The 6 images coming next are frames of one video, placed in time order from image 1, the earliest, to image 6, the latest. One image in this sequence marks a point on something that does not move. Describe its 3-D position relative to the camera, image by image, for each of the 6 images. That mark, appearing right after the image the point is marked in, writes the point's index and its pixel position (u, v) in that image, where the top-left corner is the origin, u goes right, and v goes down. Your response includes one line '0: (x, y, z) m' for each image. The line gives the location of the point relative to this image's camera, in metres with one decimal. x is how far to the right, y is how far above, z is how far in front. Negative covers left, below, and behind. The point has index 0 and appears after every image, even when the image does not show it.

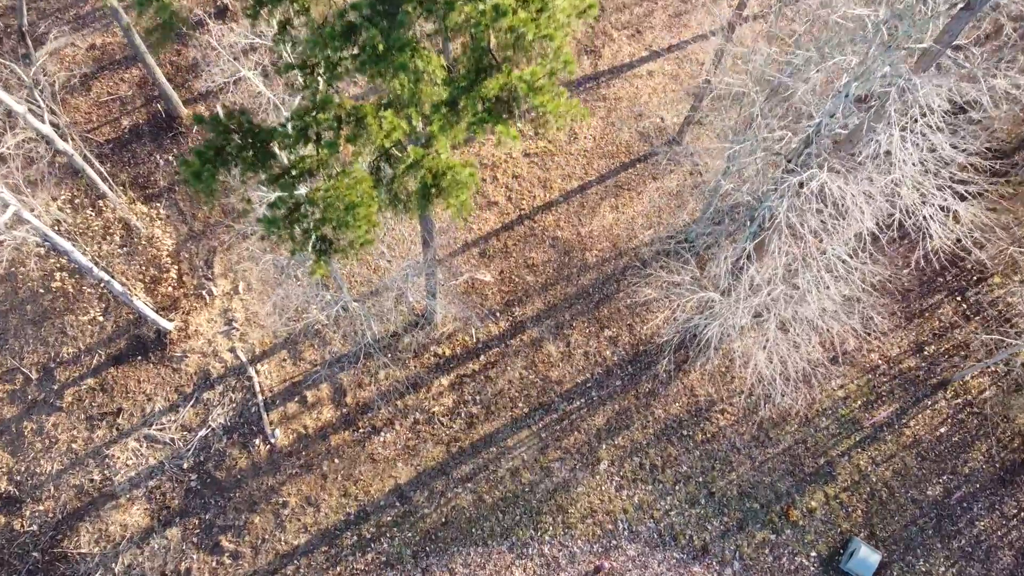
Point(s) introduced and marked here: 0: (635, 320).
0: (+1.9, -0.5, +12.7) m
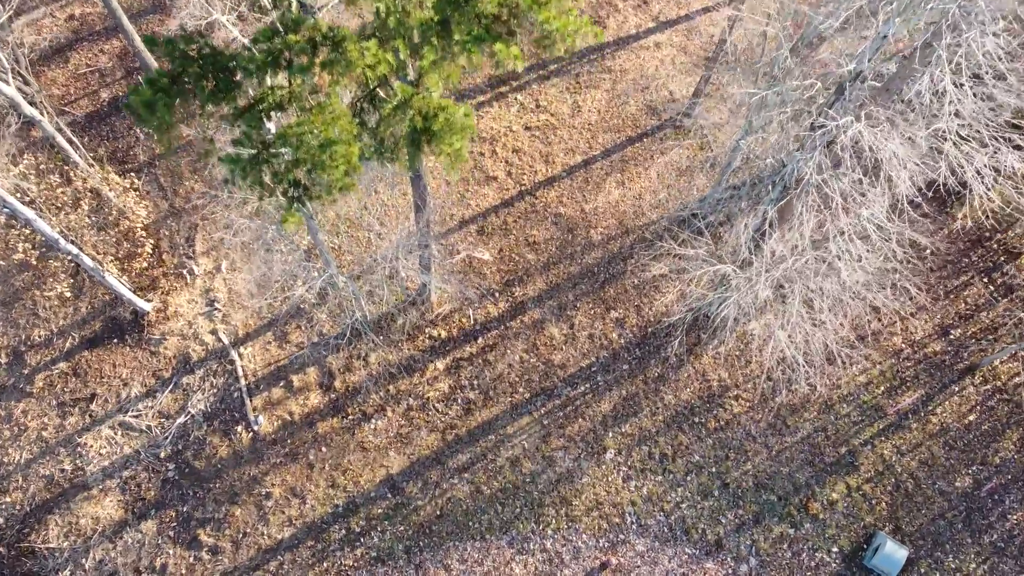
0: (+1.9, -0.2, +11.9) m
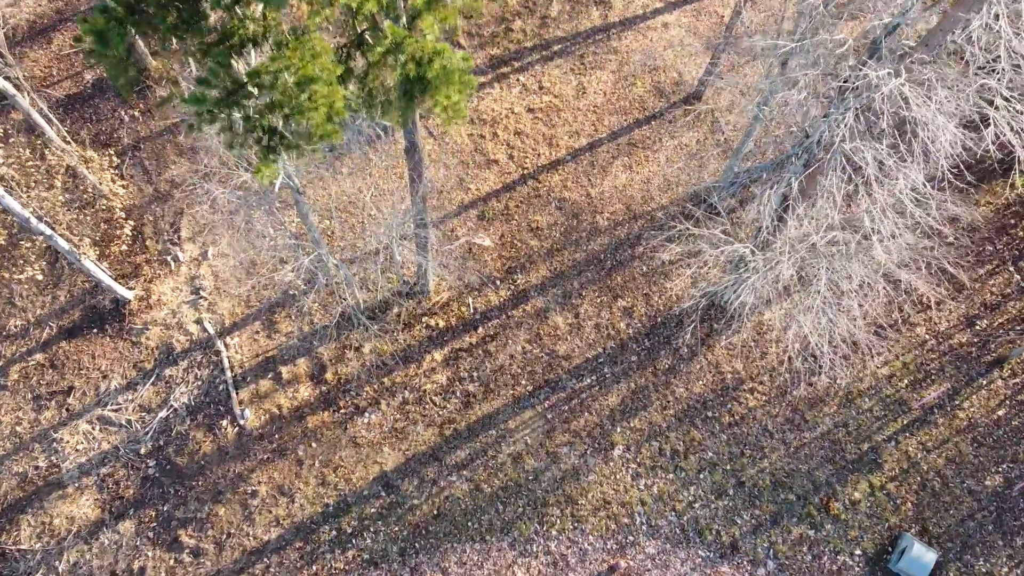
0: (+2.0, 0.0, +11.3) m
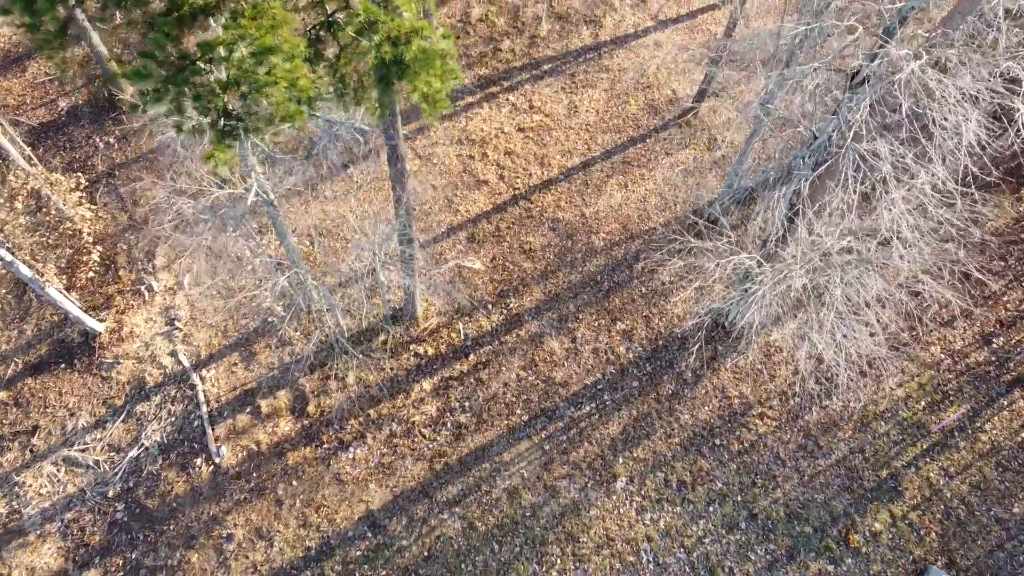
0: (+1.9, -0.3, +10.7) m
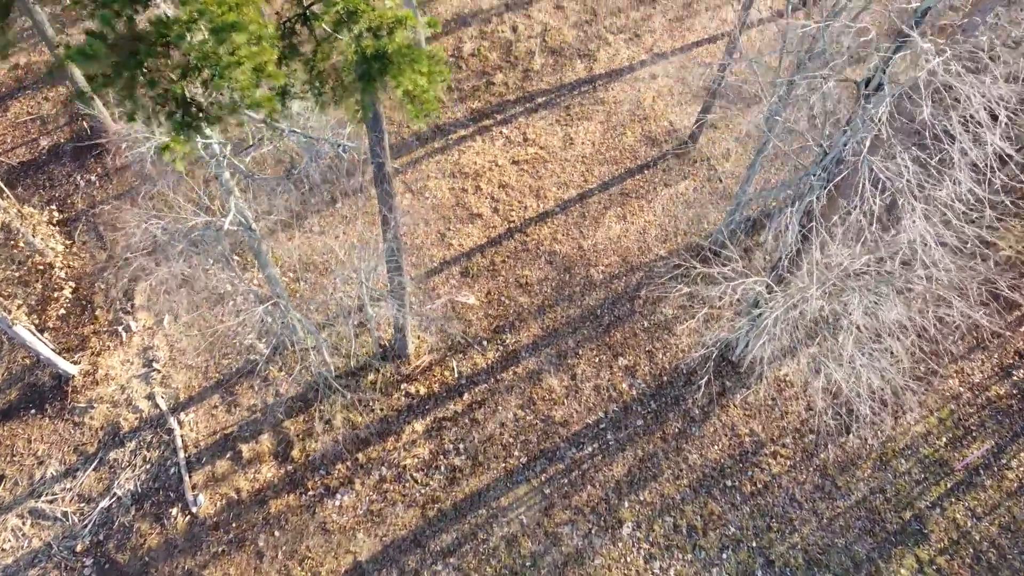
0: (+1.8, -0.7, +10.2) m
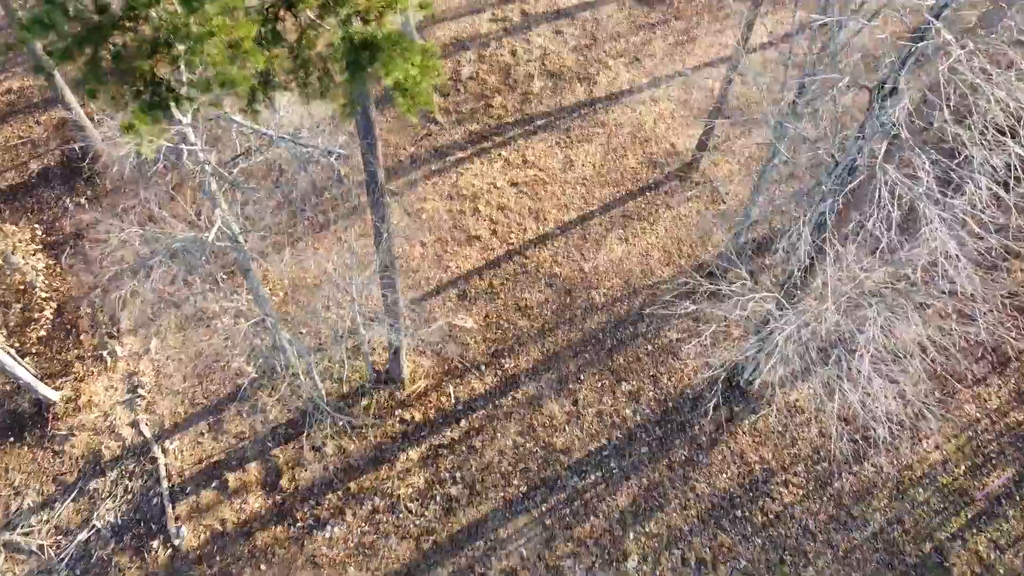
0: (+1.8, -1.0, +9.8) m
